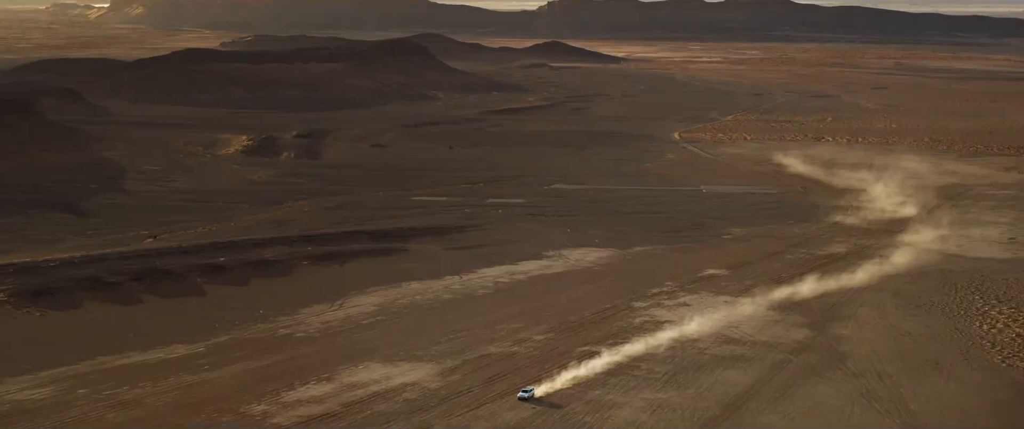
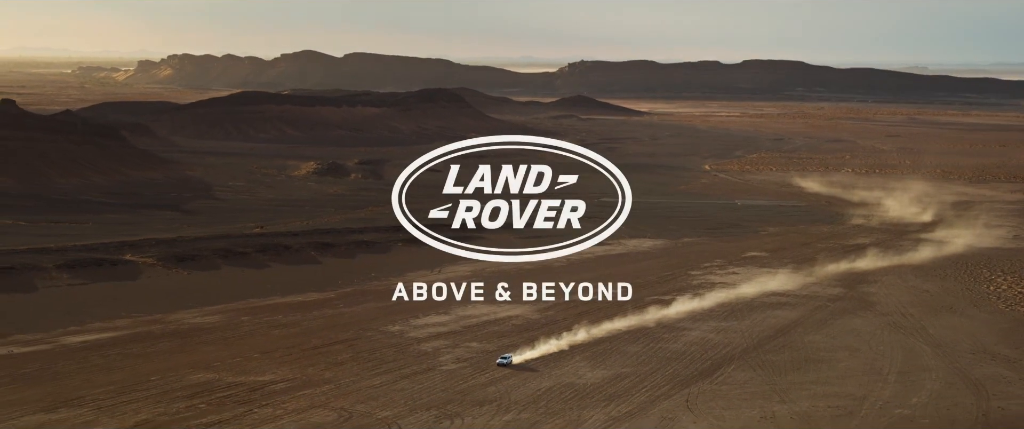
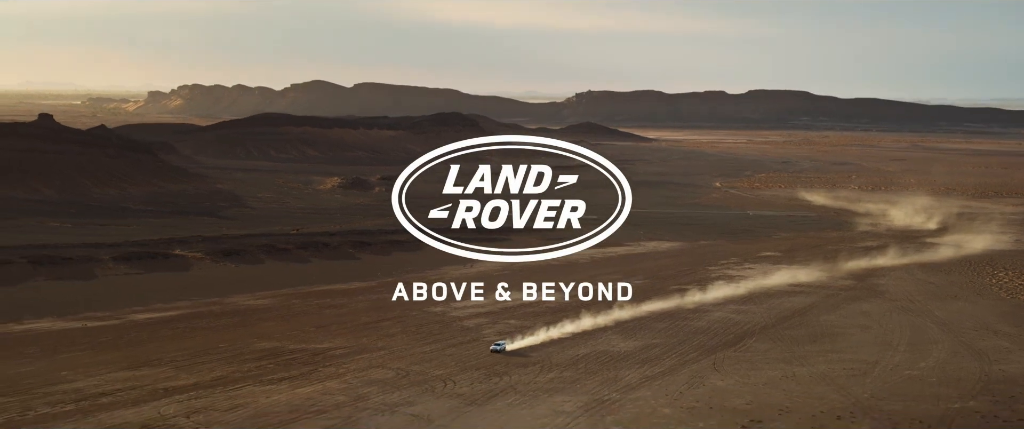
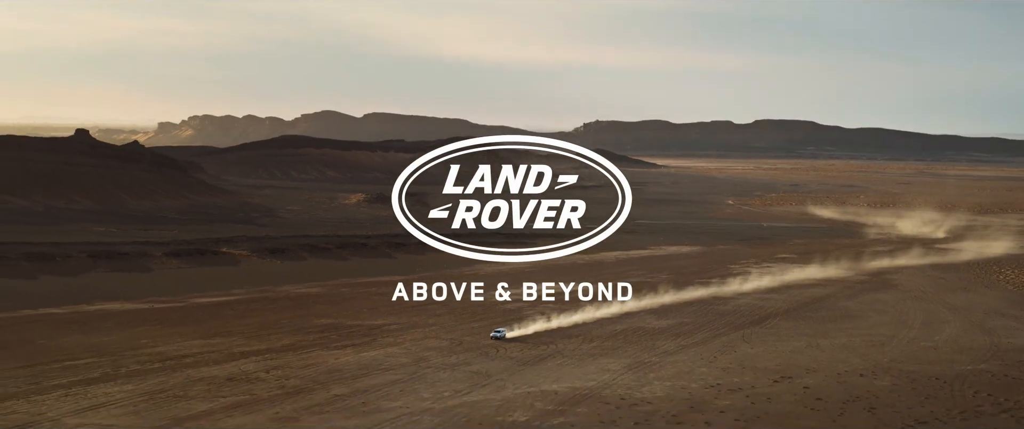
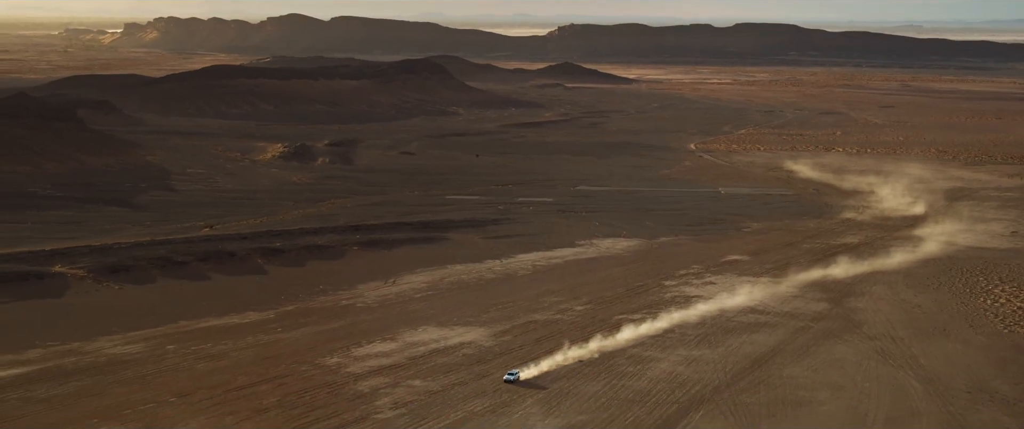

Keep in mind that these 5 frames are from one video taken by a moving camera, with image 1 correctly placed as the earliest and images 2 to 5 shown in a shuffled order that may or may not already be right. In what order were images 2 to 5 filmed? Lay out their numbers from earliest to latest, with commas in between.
5, 2, 3, 4
